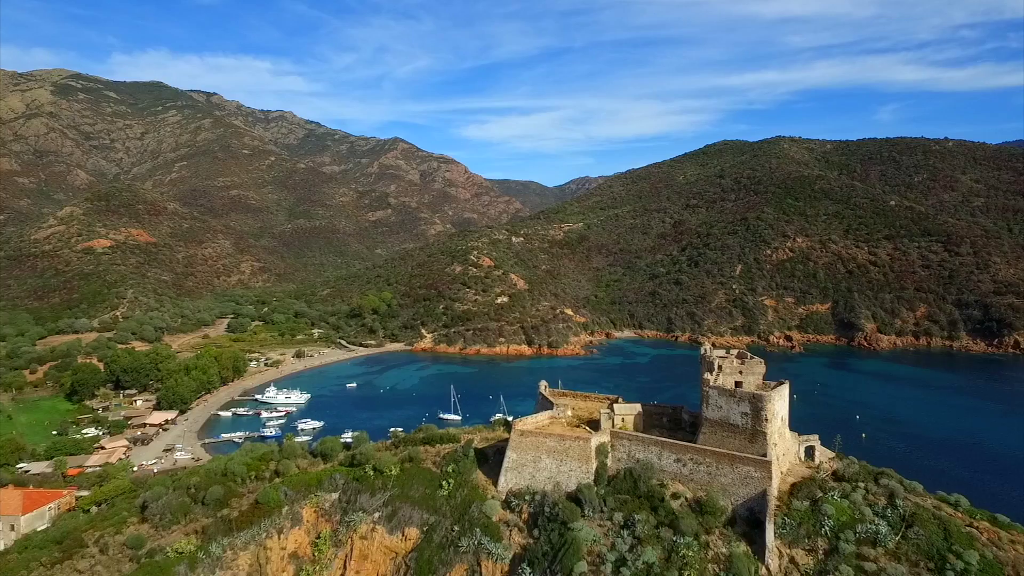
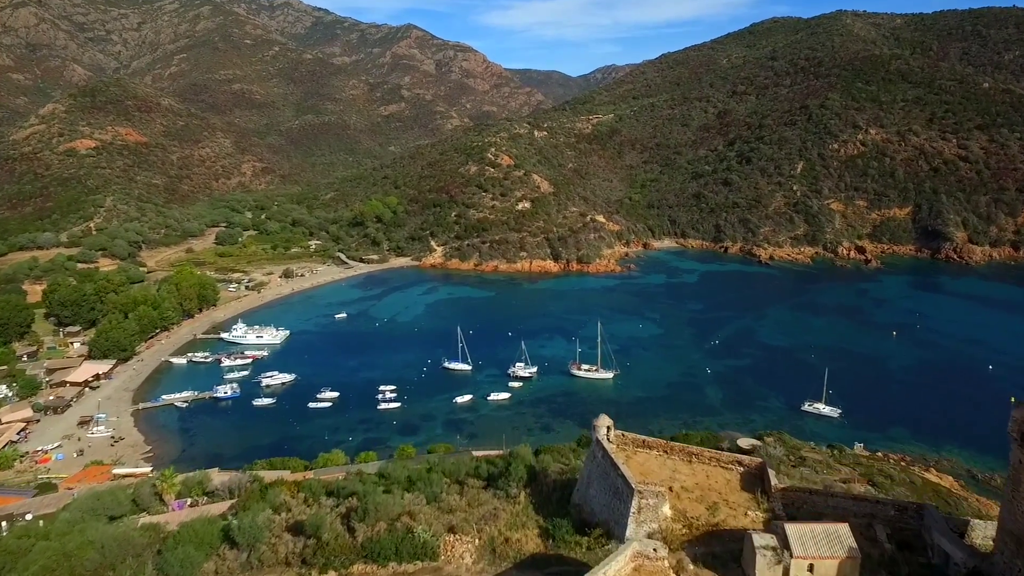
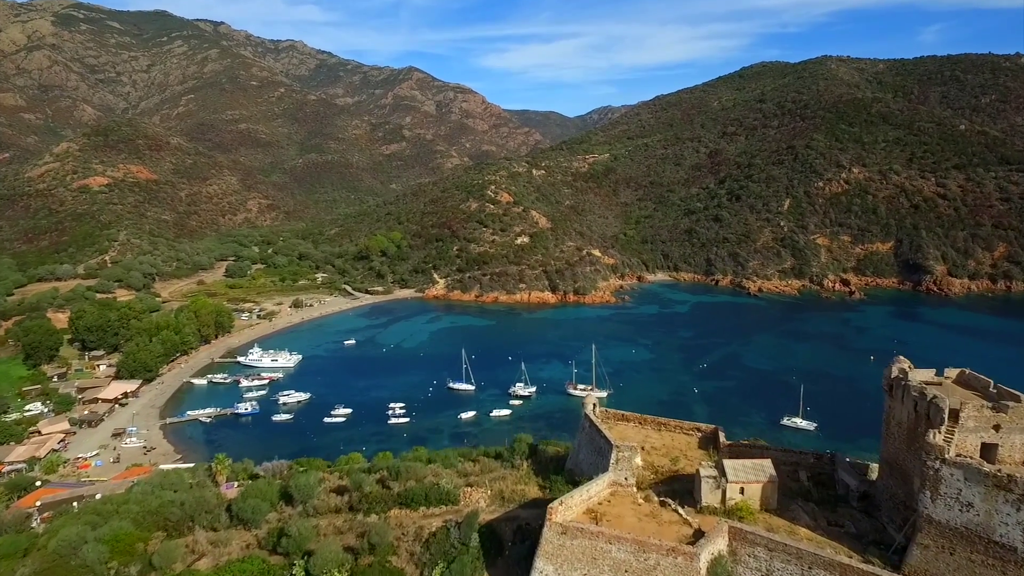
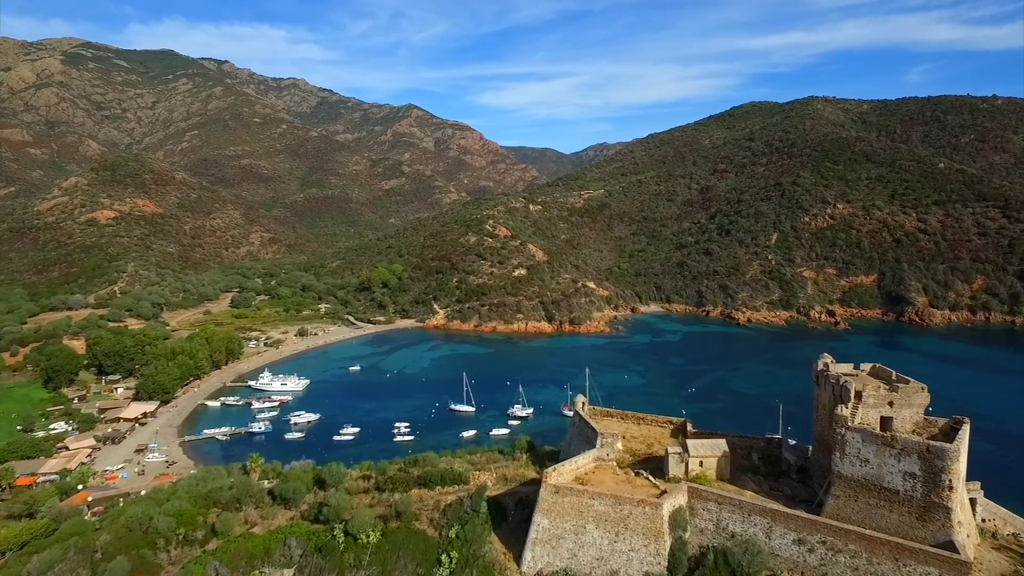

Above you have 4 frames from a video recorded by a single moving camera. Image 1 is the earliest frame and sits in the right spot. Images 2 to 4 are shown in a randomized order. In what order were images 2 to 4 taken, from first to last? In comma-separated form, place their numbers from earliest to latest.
4, 3, 2
